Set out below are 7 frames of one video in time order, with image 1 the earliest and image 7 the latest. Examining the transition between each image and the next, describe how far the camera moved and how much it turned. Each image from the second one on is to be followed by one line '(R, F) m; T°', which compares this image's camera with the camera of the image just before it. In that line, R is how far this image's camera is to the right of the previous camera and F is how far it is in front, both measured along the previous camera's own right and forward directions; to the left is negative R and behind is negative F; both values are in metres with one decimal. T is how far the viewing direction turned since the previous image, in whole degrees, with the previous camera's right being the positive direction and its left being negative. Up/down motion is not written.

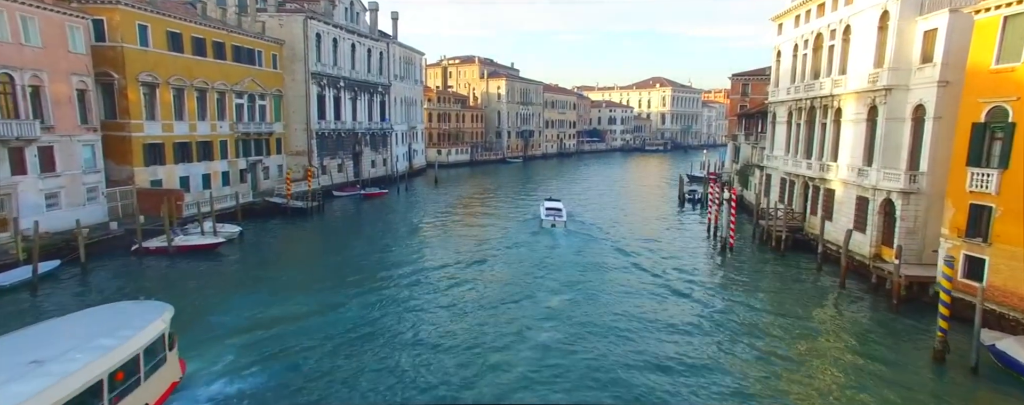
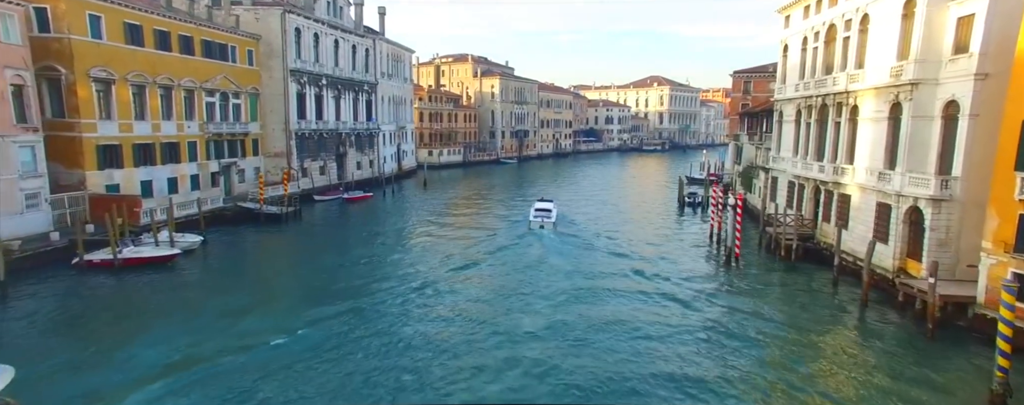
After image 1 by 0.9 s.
(+0.5, +2.1) m; 0°
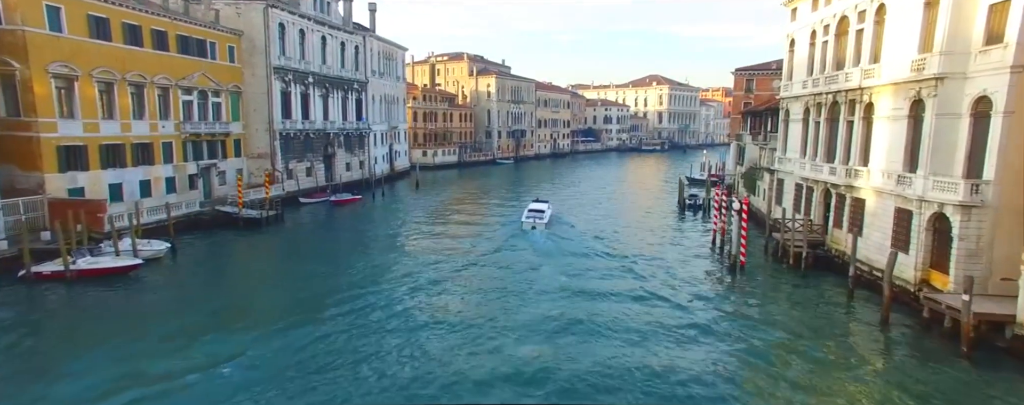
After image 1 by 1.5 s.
(+0.4, +1.6) m; 0°
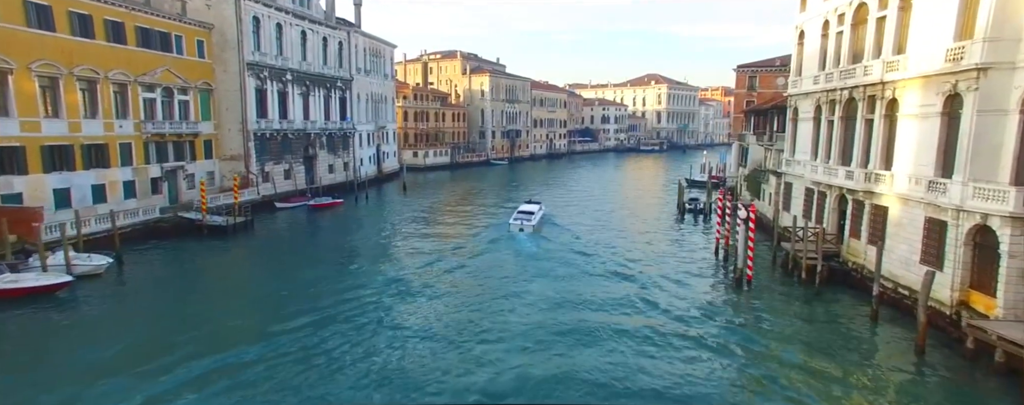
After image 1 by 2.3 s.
(+0.6, +2.2) m; 0°
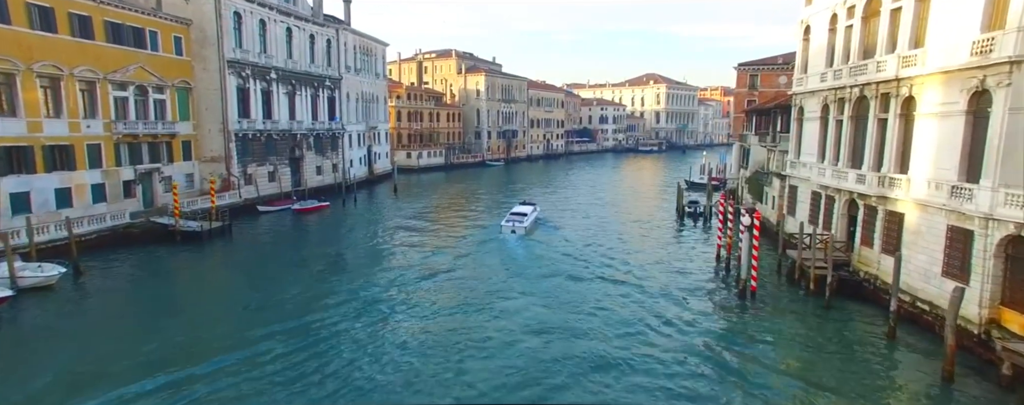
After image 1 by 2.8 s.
(+0.4, +1.4) m; 0°
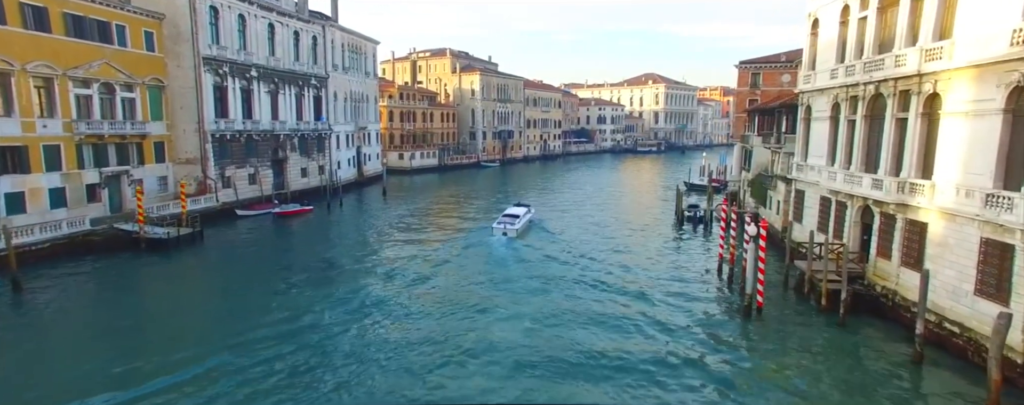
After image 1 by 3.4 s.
(+0.5, +1.7) m; 0°
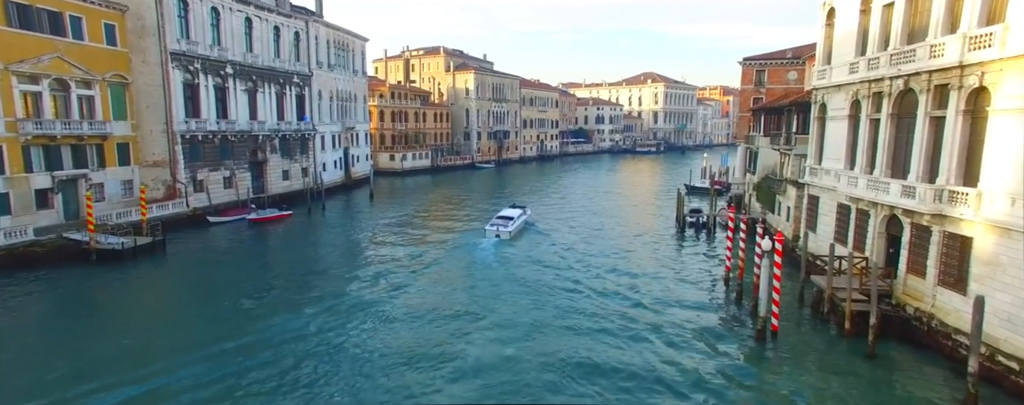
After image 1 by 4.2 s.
(+0.5, +2.1) m; 0°
